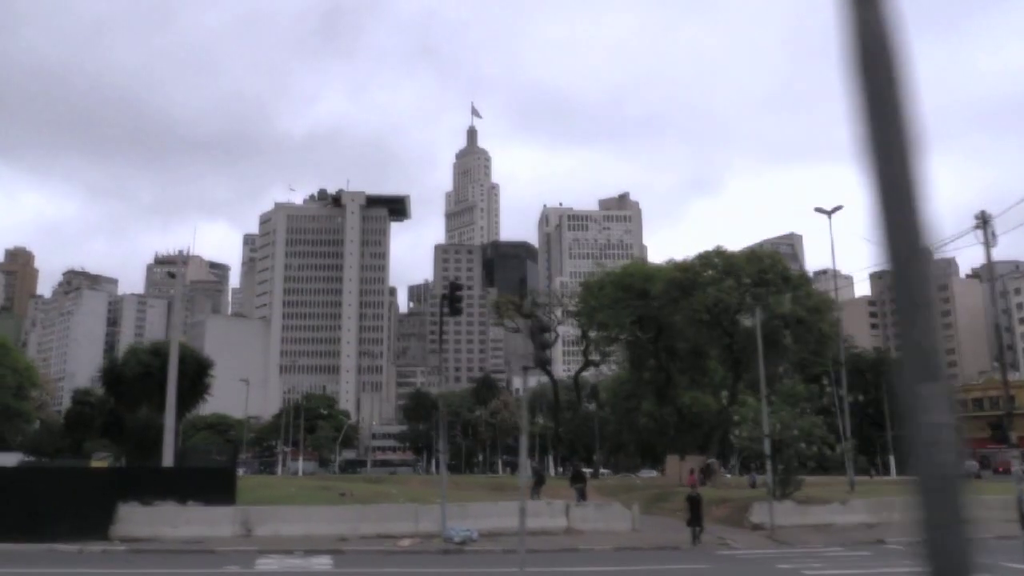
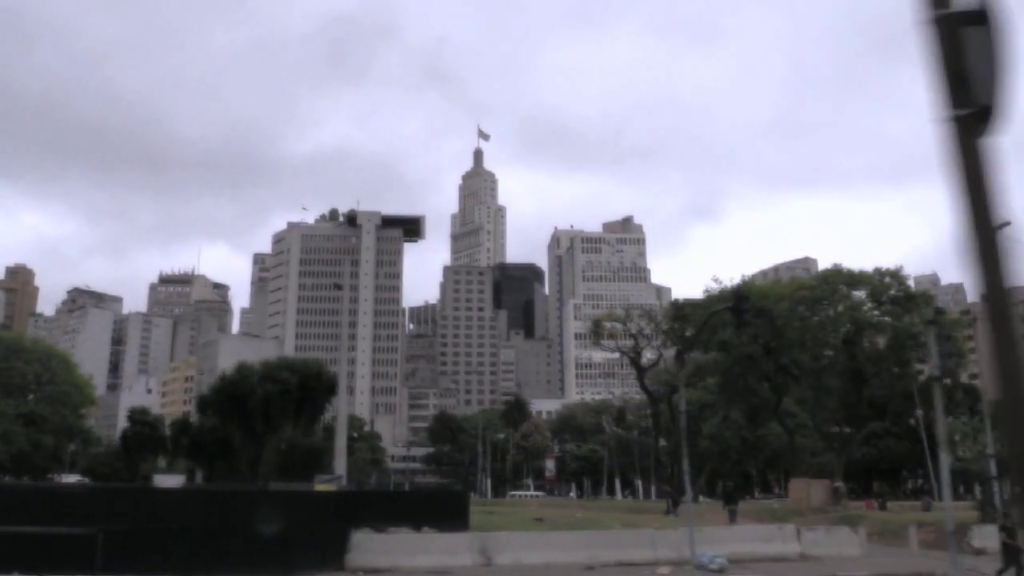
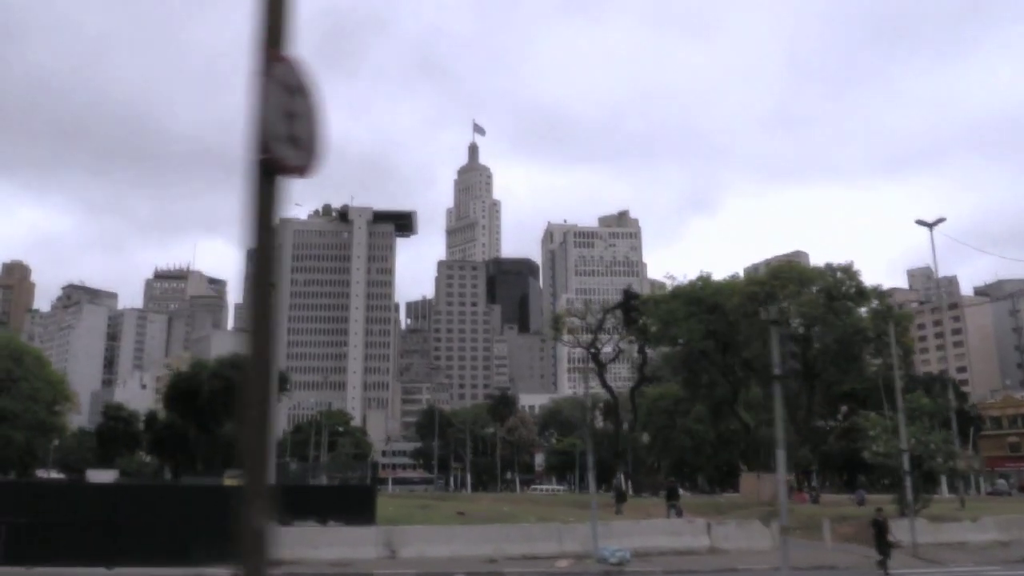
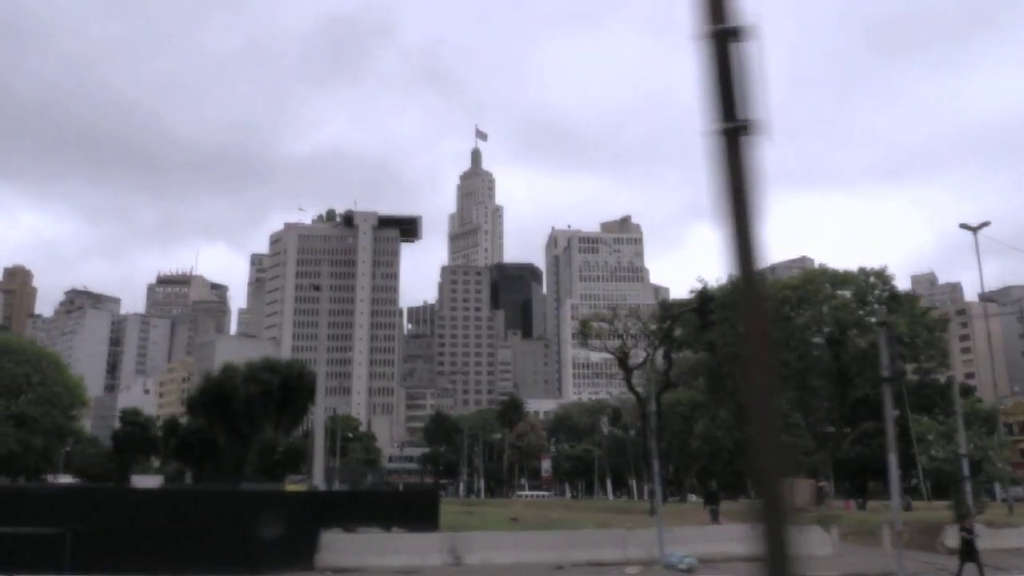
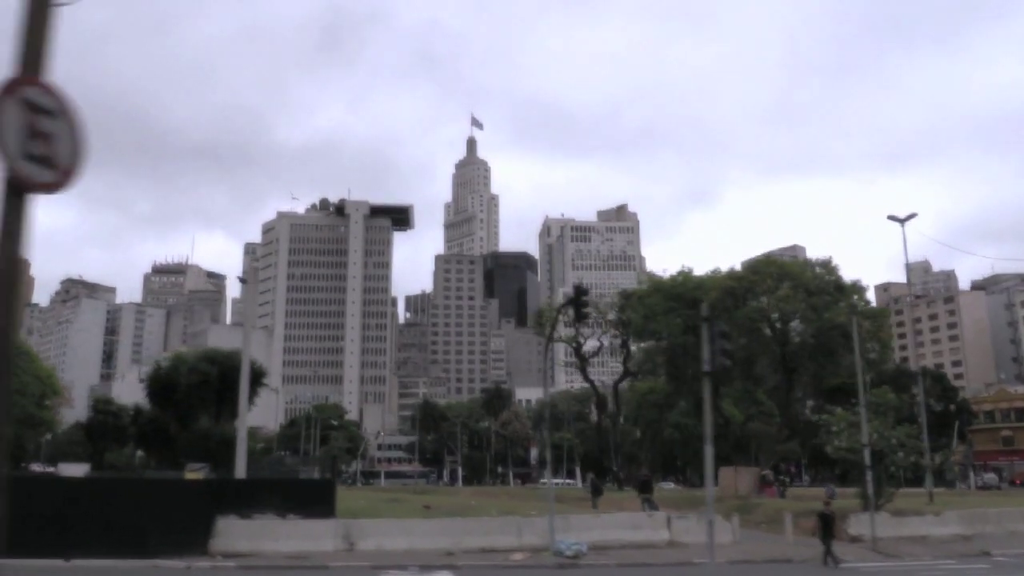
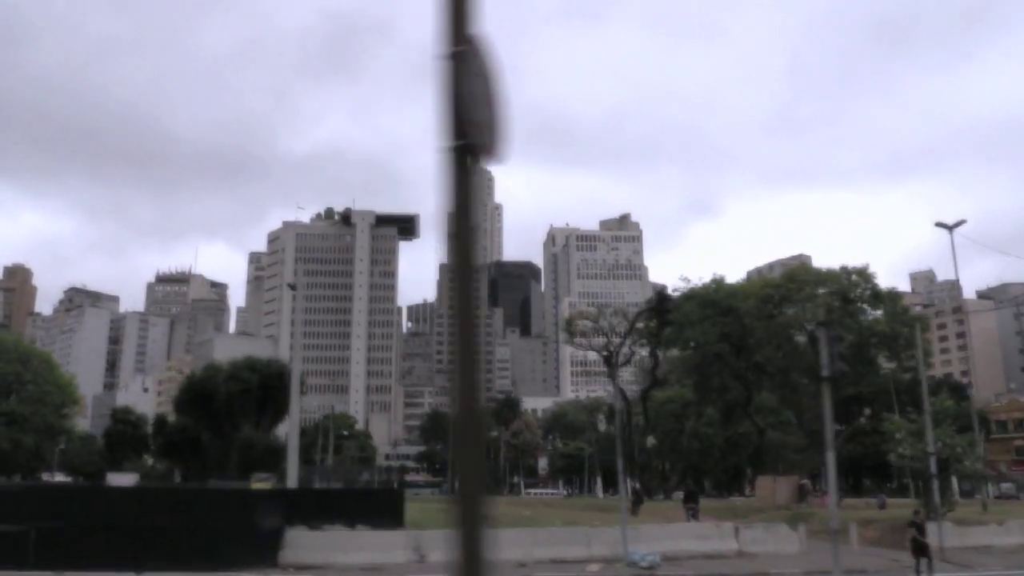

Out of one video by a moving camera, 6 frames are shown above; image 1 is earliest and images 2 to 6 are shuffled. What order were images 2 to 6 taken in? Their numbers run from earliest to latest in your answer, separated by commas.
5, 3, 6, 4, 2
